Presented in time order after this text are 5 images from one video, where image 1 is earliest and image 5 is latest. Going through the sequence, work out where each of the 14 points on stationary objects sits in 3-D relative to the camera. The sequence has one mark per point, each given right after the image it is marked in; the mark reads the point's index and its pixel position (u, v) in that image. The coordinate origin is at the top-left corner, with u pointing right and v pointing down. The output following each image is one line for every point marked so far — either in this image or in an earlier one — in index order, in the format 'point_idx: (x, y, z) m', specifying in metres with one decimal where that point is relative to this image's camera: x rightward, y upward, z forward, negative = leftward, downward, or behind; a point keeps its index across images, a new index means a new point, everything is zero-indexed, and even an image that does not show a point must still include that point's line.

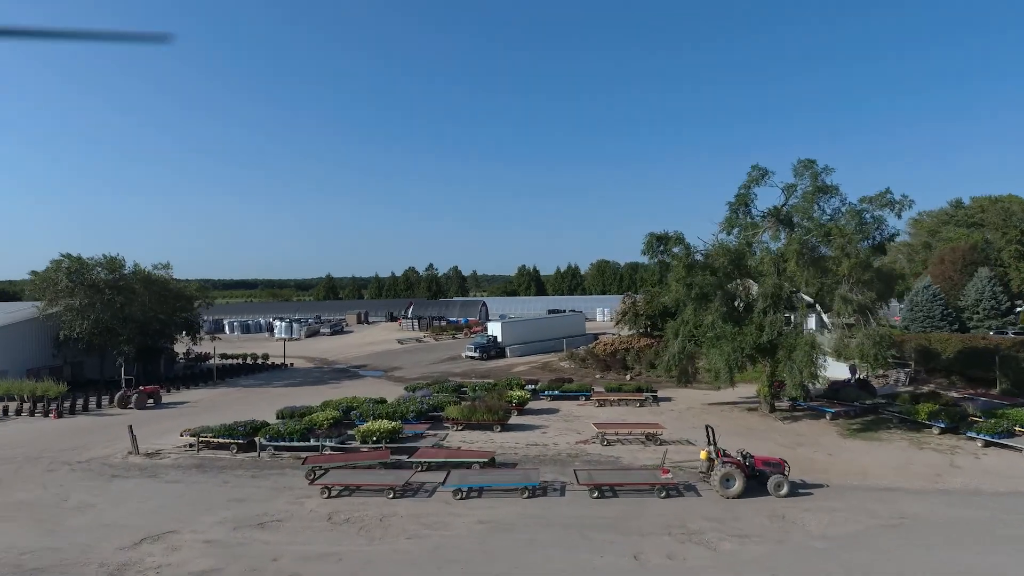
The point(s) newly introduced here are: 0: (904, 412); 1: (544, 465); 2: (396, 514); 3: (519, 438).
0: (+13.2, -4.2, +19.5) m
1: (+0.8, -4.4, +14.6) m
2: (-2.4, -4.6, +11.8) m
3: (+0.2, -4.5, +17.5) m
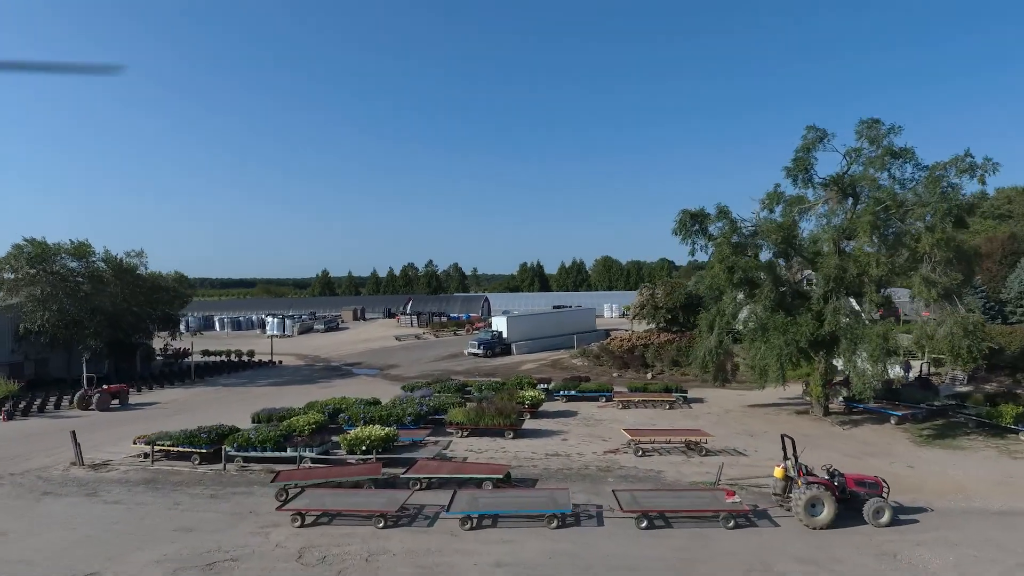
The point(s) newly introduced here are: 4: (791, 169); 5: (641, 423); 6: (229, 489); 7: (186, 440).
0: (+13.6, -3.7, +16.7) m
1: (+1.2, -4.0, +11.8) m
2: (-1.9, -4.1, +9.0) m
3: (+0.6, -4.0, +14.7) m
4: (+7.3, +3.1, +15.3) m
5: (+4.0, -4.1, +17.8) m
6: (-5.9, -4.2, +12.2) m
7: (-7.9, -3.7, +14.0) m
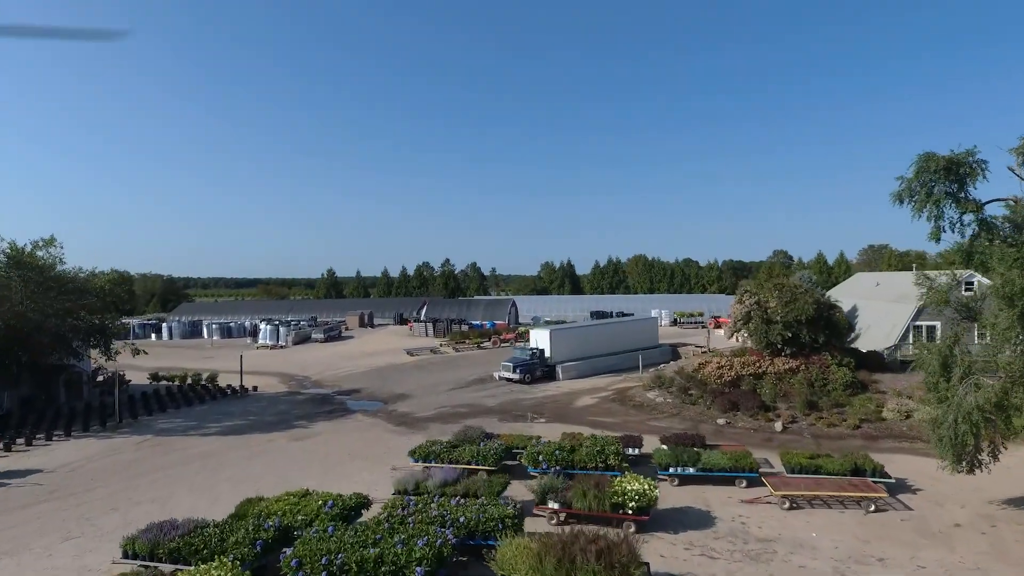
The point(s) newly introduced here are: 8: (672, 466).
0: (+15.1, -3.9, +8.2) m
1: (+2.7, -4.2, +3.6) m
2: (-0.5, -4.3, +0.9) m
3: (+2.2, -4.2, +6.5) m
4: (+8.9, +2.9, +7.0) m
5: (+5.6, -4.3, +9.5) m
6: (-4.5, -4.4, +4.2) m
7: (-6.3, -3.8, +6.0) m
8: (+3.5, -3.9, +12.6) m
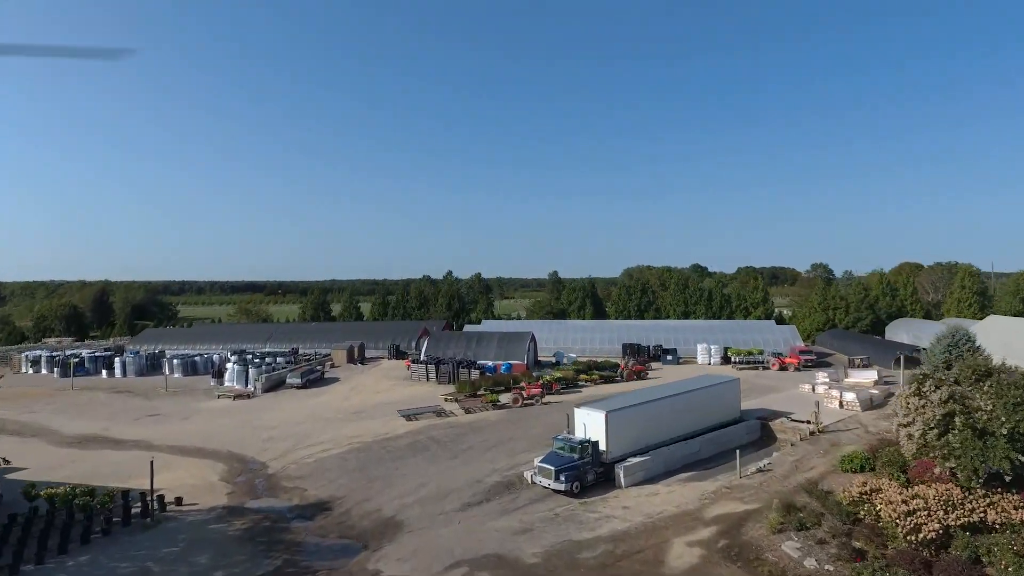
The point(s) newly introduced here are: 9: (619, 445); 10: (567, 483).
0: (+16.4, -6.0, +0.2) m
1: (+3.9, -6.2, -4.4) m
2: (+0.7, -6.3, -7.1) m
3: (+3.4, -6.3, -1.5) m
4: (+10.2, +0.8, -1.0) m
5: (+6.8, -6.4, +1.5) m
6: (-3.2, -6.5, -3.8) m
7: (-5.1, -5.9, -2.0) m
8: (+4.8, -5.9, +4.6) m
9: (+3.4, -5.1, +18.7) m
10: (+1.6, -5.8, +17.3) m
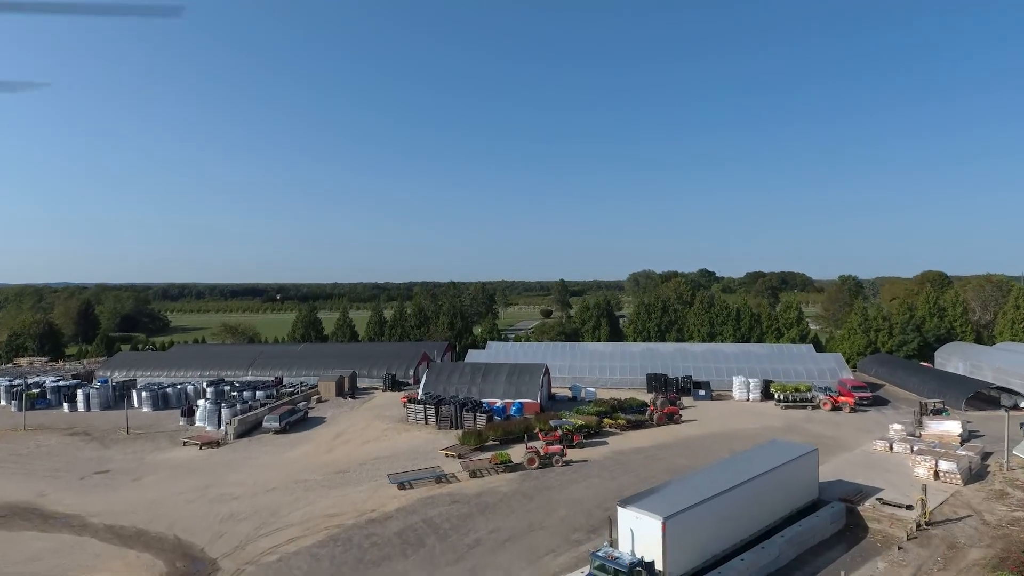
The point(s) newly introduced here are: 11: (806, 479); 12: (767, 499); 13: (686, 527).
0: (+16.9, -7.4, -4.6) m
1: (+4.5, -7.7, -9.2) m
2: (+1.2, -7.8, -11.9) m
3: (+3.9, -7.8, -6.2) m
4: (+10.7, -0.6, -5.8) m
5: (+7.4, -7.9, -3.3) m
6: (-2.7, -7.9, -8.6) m
7: (-4.6, -7.4, -6.7) m
8: (+5.3, -7.4, -0.2) m
9: (+4.0, -6.6, +13.9) m
10: (+2.2, -7.3, +12.6) m
11: (+9.0, -5.9, +17.8) m
12: (+7.2, -6.0, +16.4) m
13: (+4.2, -5.9, +14.2) m
